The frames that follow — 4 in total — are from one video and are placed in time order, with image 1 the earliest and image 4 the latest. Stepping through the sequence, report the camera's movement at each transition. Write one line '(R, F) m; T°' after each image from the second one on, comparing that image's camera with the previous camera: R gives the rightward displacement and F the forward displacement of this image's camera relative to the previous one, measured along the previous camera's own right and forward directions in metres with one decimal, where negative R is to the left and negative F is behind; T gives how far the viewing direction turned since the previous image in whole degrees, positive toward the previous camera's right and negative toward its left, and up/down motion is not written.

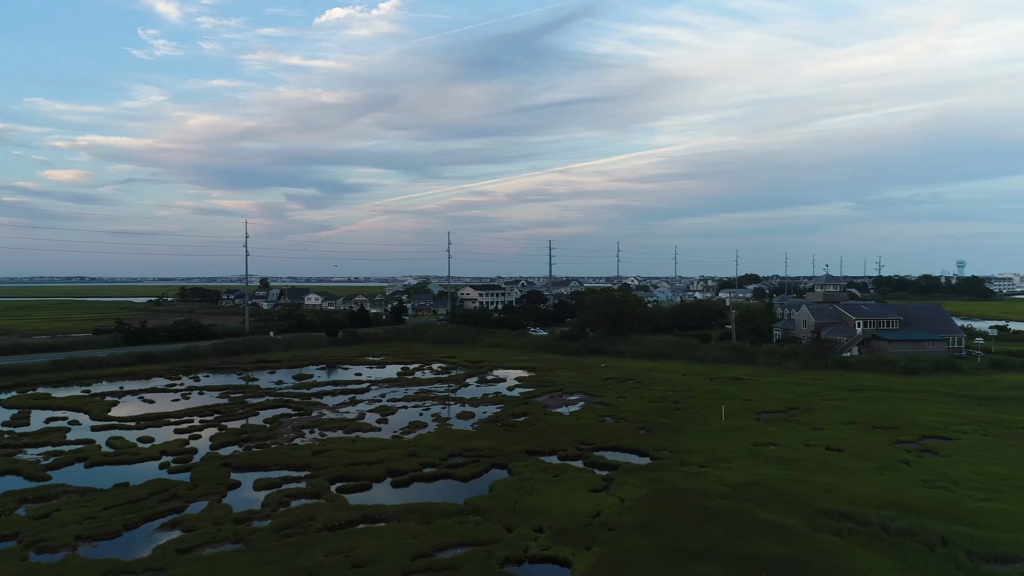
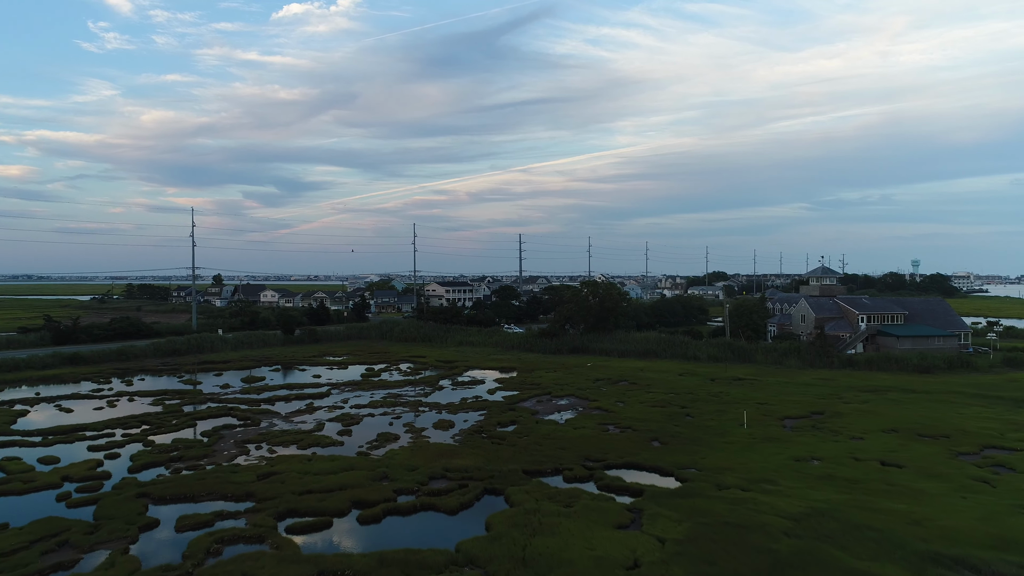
(-0.7, +3.6) m; +3°
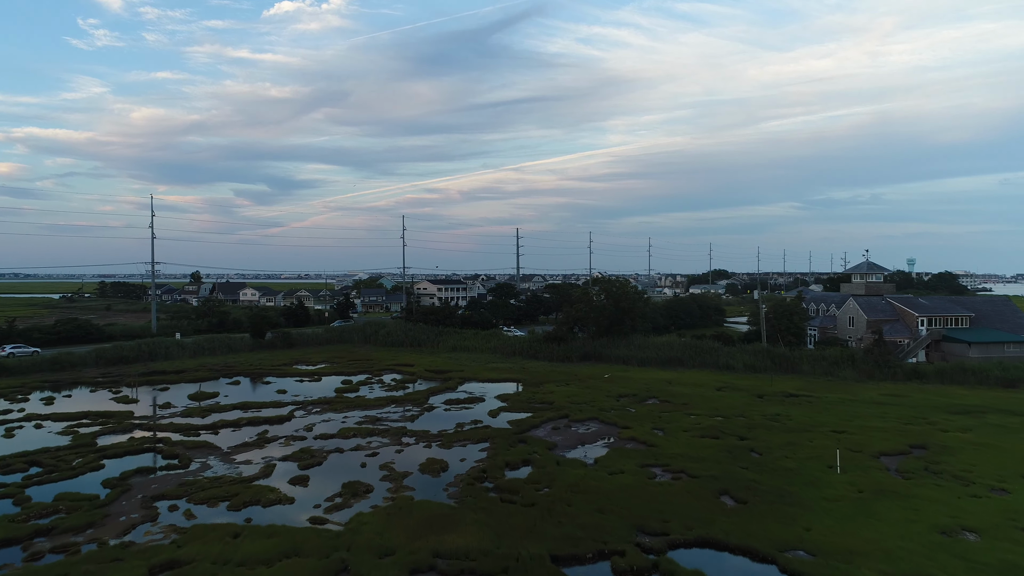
(-0.4, +5.1) m; +1°
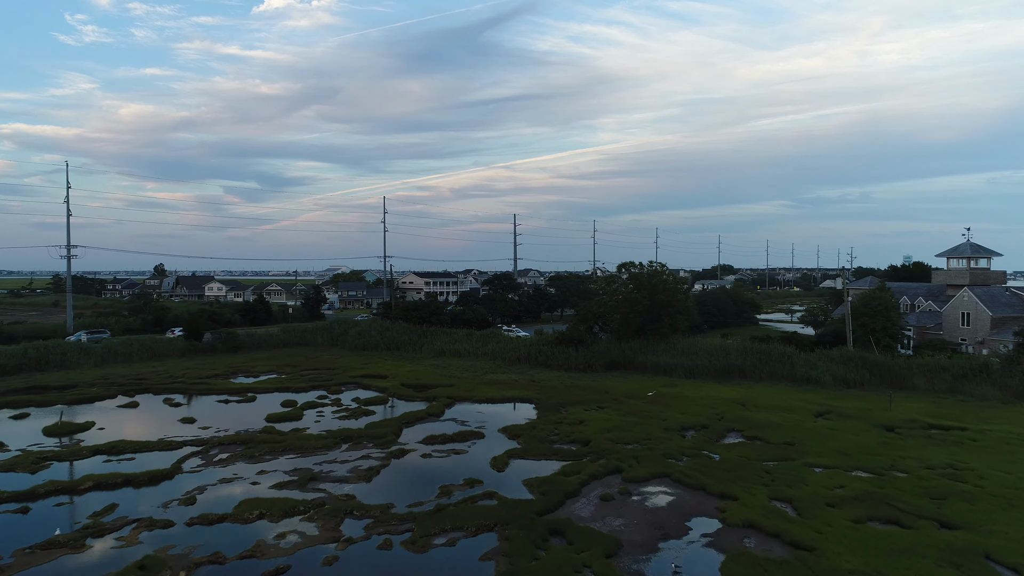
(-0.5, +7.9) m; +1°
